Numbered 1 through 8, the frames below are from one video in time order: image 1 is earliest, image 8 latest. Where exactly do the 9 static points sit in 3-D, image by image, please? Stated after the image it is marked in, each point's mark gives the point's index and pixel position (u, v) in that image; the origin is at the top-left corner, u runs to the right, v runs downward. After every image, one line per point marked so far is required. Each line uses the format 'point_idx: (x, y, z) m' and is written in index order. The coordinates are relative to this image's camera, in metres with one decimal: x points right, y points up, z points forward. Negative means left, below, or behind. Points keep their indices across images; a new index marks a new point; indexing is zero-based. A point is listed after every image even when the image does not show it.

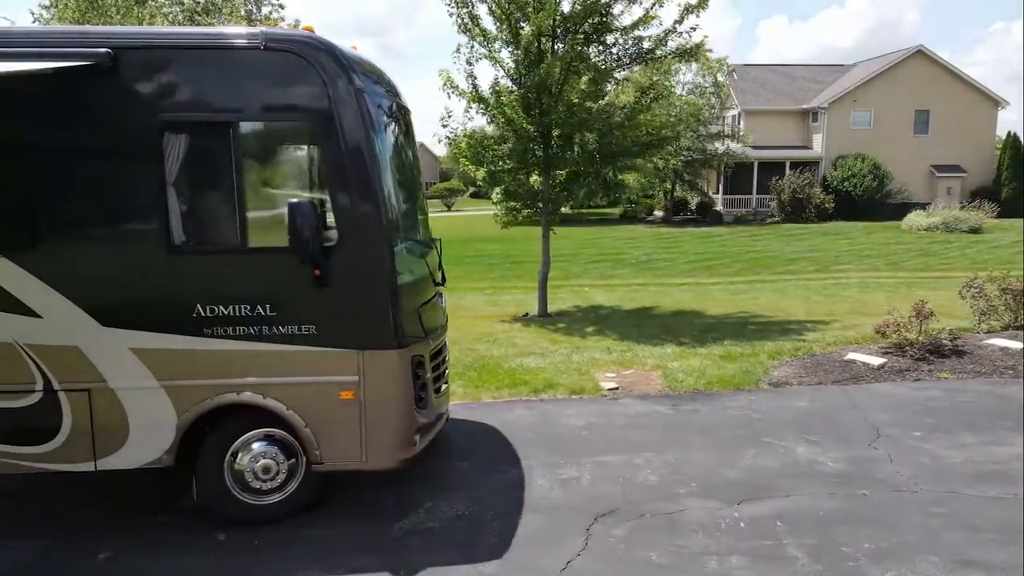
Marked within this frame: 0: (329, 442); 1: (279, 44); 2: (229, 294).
0: (-1.2, -1.0, +4.2) m
1: (-1.3, +1.5, +4.0) m
2: (-1.7, 0.0, +4.1) m
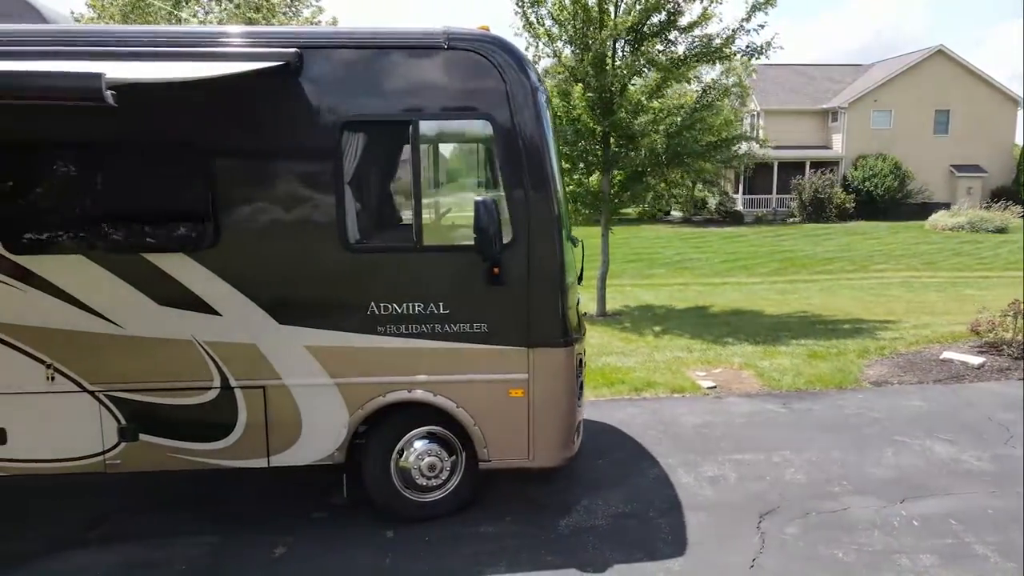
0: (-0.1, -1.0, +4.2) m
1: (-0.3, +1.5, +4.0) m
2: (-0.7, 0.0, +4.1) m
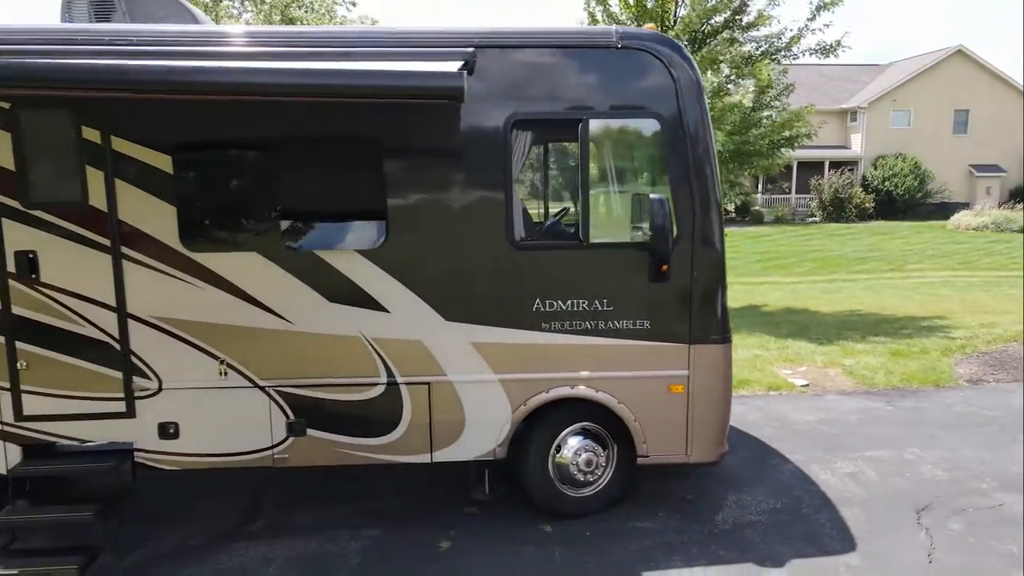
0: (+0.9, -1.0, +4.3) m
1: (+0.7, +1.5, +4.1) m
2: (+0.4, 0.0, +4.1) m
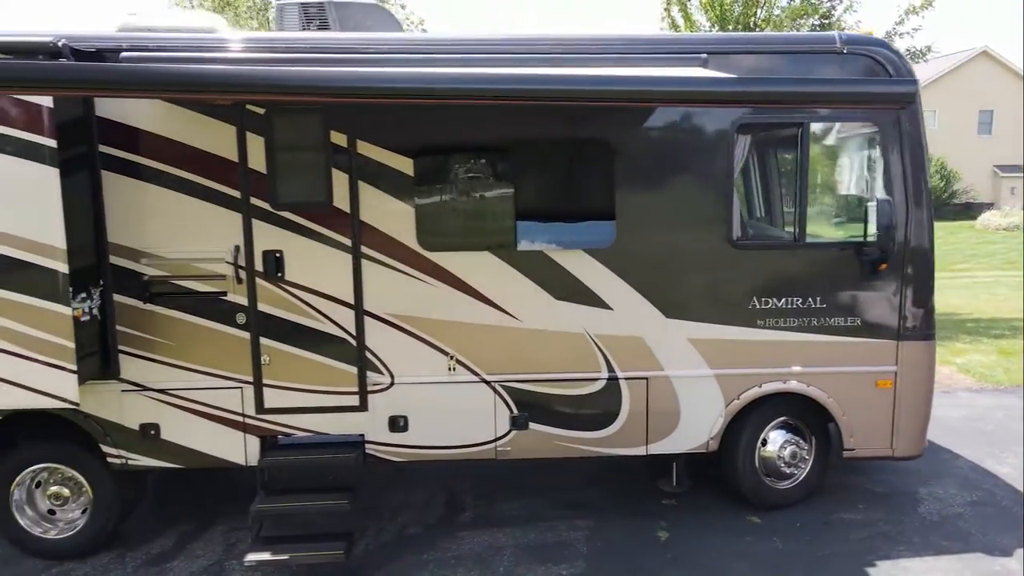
0: (+2.3, -0.9, +4.4) m
1: (+2.1, +1.5, +4.2) m
2: (+1.7, 0.0, +4.3) m
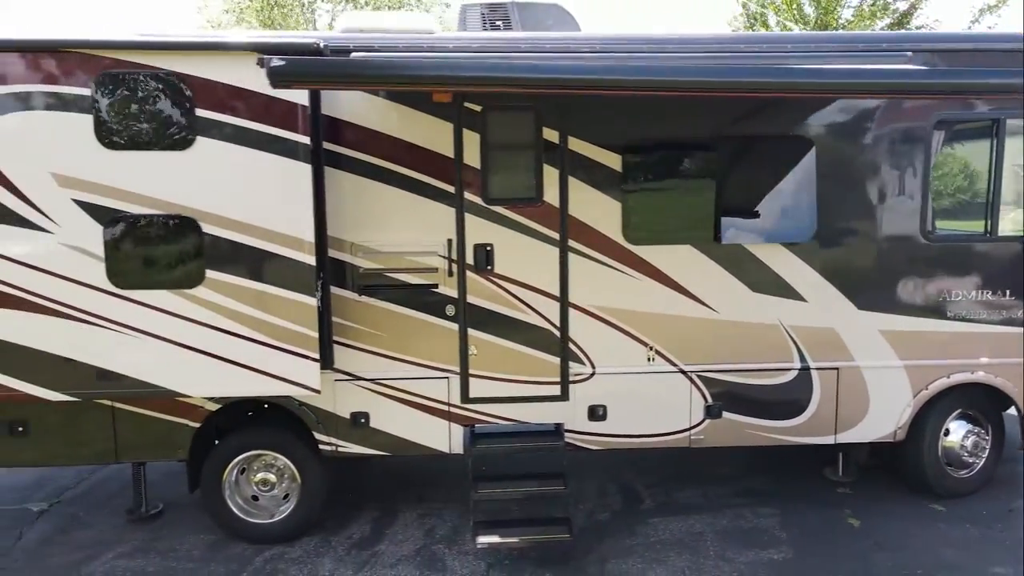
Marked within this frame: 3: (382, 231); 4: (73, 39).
0: (+3.6, -0.9, +4.5) m
1: (+3.4, +1.6, +4.3) m
2: (+3.0, +0.1, +4.4) m
3: (-0.8, +0.4, +4.1) m
4: (-2.3, +1.3, +3.5) m
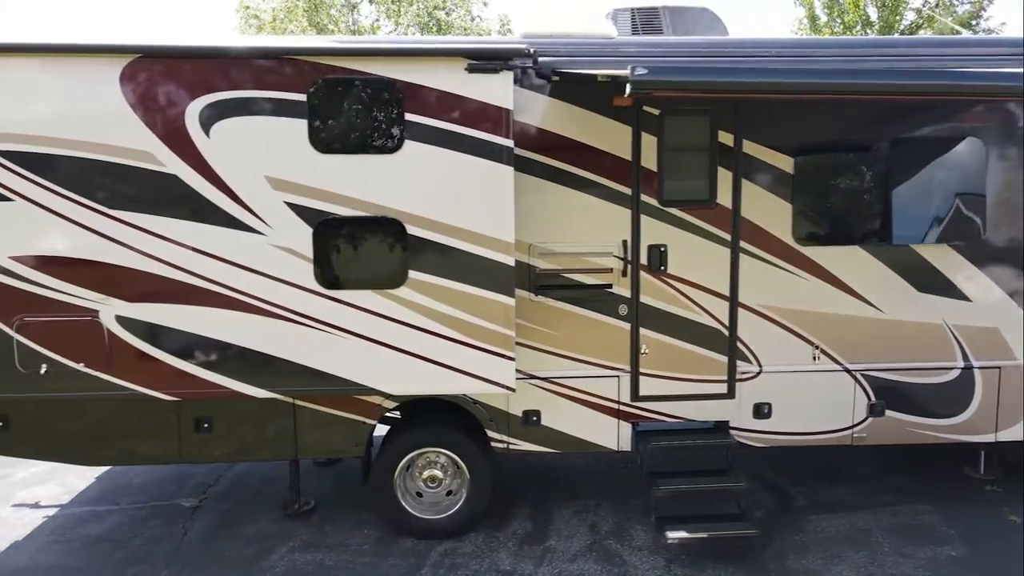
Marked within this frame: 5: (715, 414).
0: (+4.7, -0.9, +4.5) m
1: (+4.5, +1.6, +4.3) m
2: (+4.1, +0.1, +4.4) m
3: (+0.3, +0.4, +4.2) m
4: (-1.2, +1.3, +3.6) m
5: (+1.4, -0.8, +4.4) m
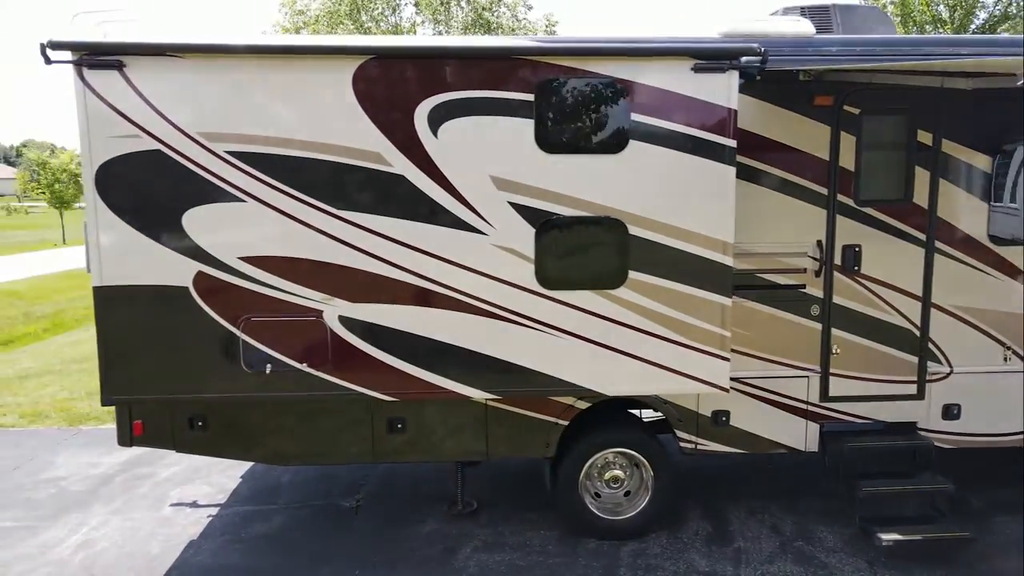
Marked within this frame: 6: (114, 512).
0: (+6.0, -0.9, +4.5) m
1: (+5.8, +1.6, +4.3) m
2: (+5.4, +0.1, +4.4) m
3: (+1.5, +0.4, +4.2) m
4: (0.0, +1.3, +3.6) m
5: (+2.6, -0.8, +4.4) m
6: (-3.1, -1.8, +5.3) m
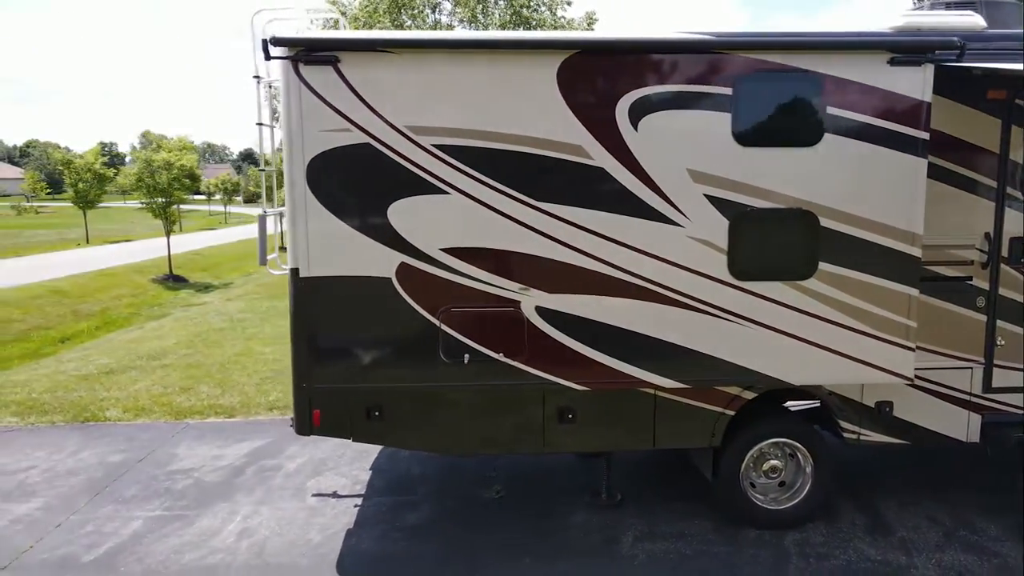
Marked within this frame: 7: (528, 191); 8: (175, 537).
0: (+7.1, -0.8, +4.5) m
1: (+6.9, +1.6, +4.3) m
2: (+6.5, +0.1, +4.4) m
3: (+2.6, +0.4, +4.2) m
4: (+1.1, +1.4, +3.6) m
5: (+3.7, -0.8, +4.4) m
6: (-2.0, -1.7, +5.3) m
7: (+0.1, +0.5, +3.7) m
8: (-2.4, -1.8, +4.8) m
